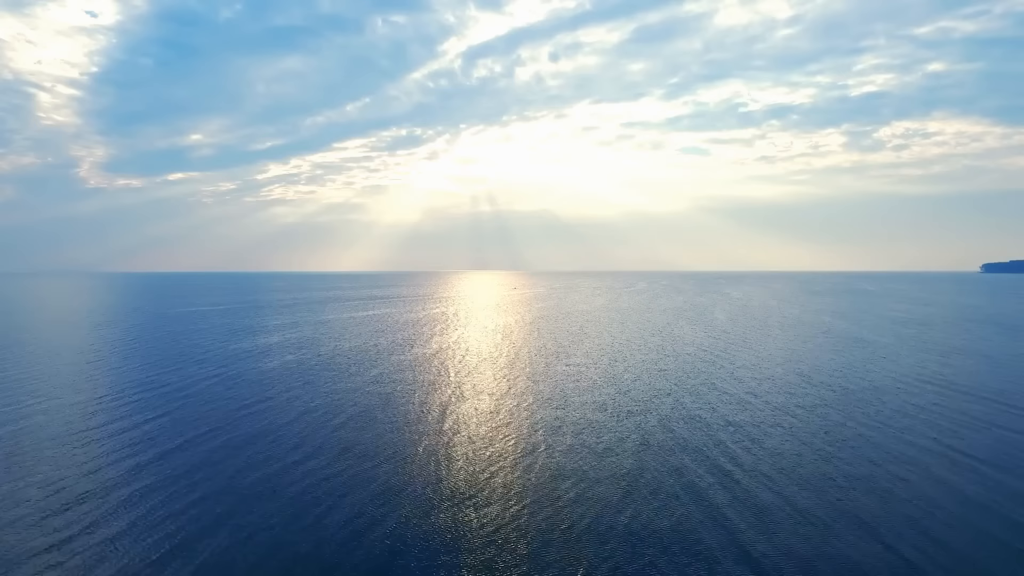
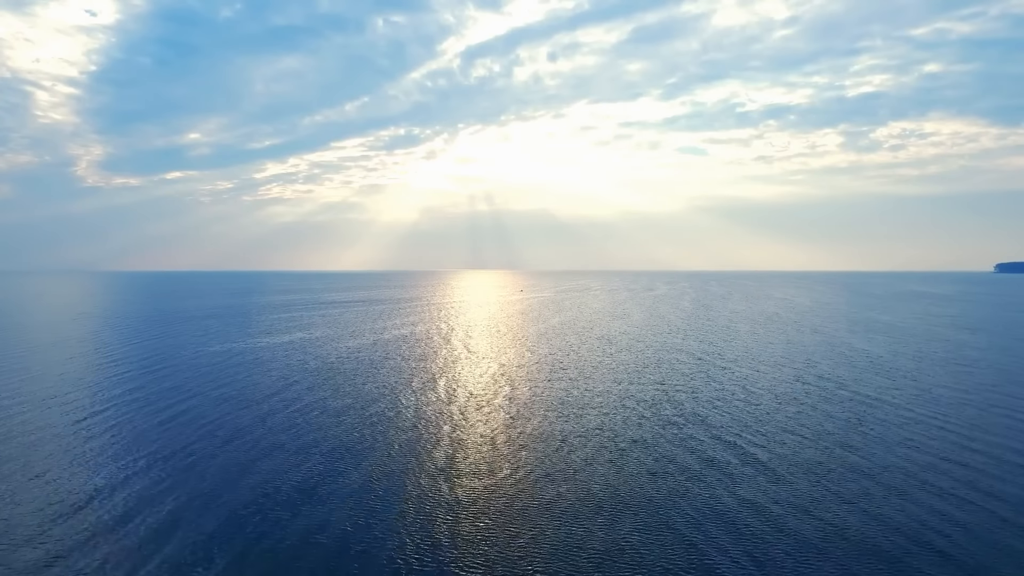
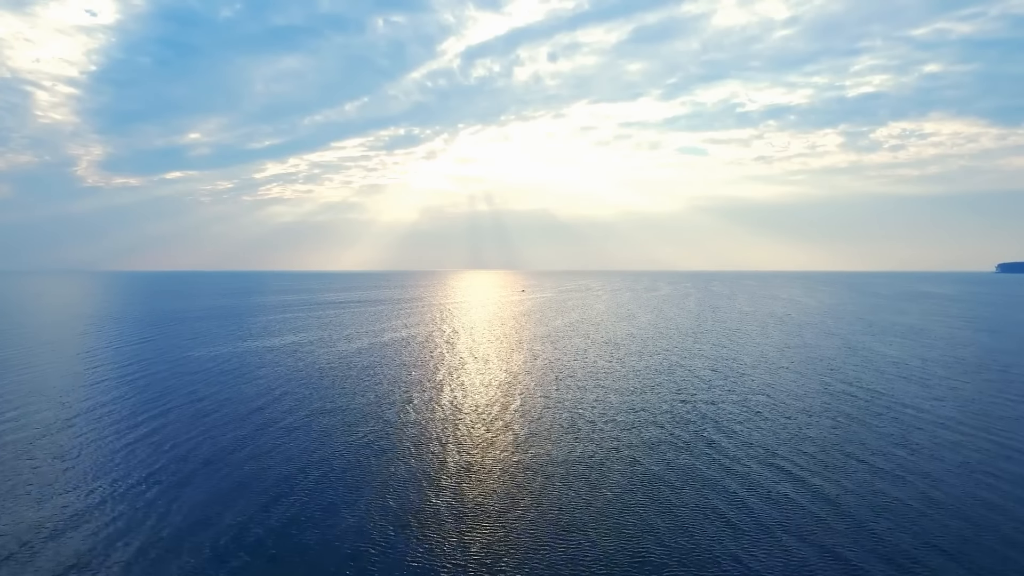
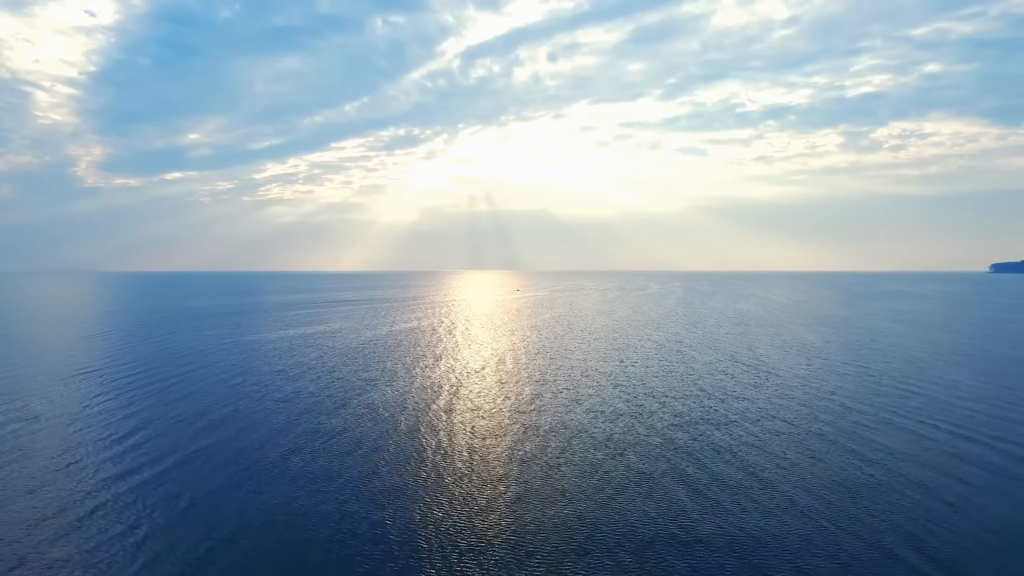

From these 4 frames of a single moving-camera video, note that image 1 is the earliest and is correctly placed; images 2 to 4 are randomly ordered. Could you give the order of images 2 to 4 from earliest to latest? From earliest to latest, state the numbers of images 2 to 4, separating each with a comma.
4, 2, 3
